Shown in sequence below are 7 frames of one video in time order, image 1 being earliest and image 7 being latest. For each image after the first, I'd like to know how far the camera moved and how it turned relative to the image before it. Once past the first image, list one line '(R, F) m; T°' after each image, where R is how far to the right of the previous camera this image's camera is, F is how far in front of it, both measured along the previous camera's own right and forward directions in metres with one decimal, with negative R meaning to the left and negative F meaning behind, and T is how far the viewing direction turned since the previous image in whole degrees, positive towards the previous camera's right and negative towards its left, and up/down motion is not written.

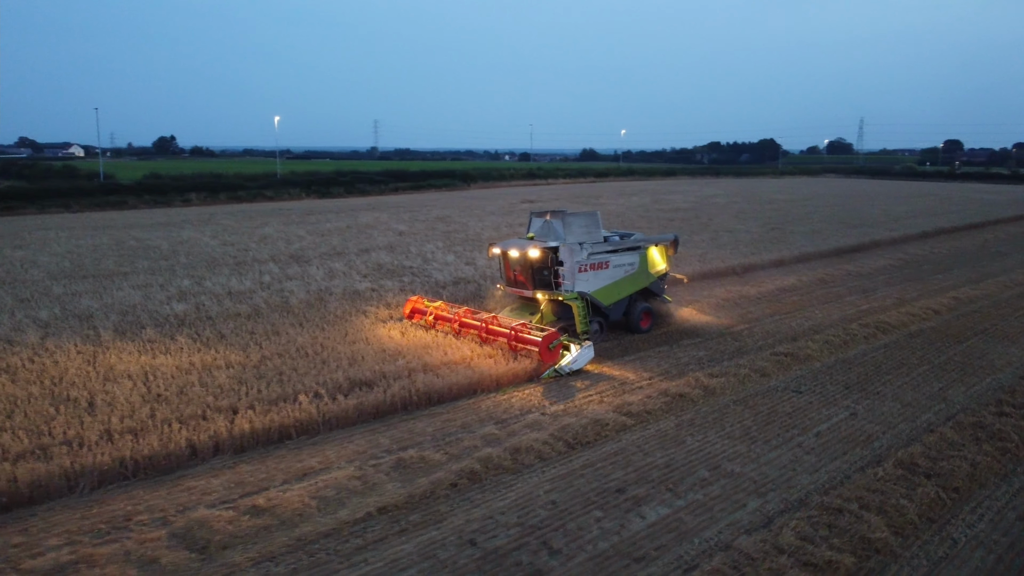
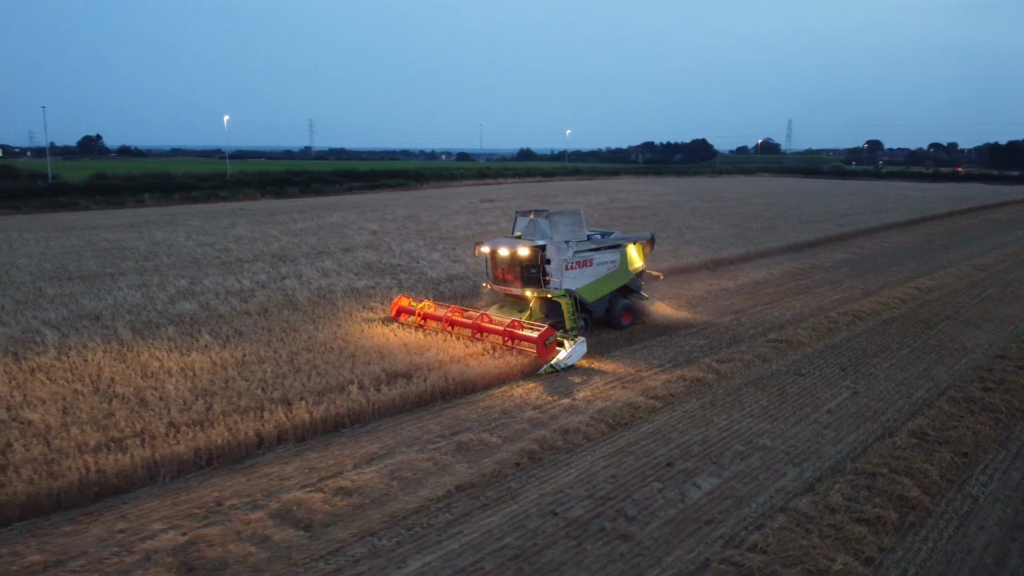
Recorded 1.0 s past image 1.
(-1.0, -0.4) m; +5°
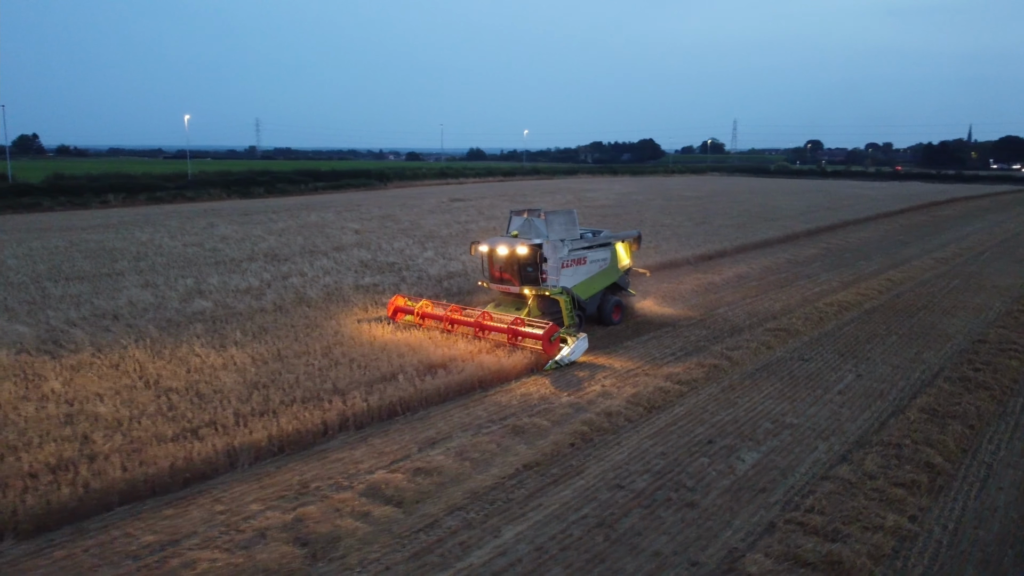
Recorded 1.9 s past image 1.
(-0.9, -0.4) m; +4°
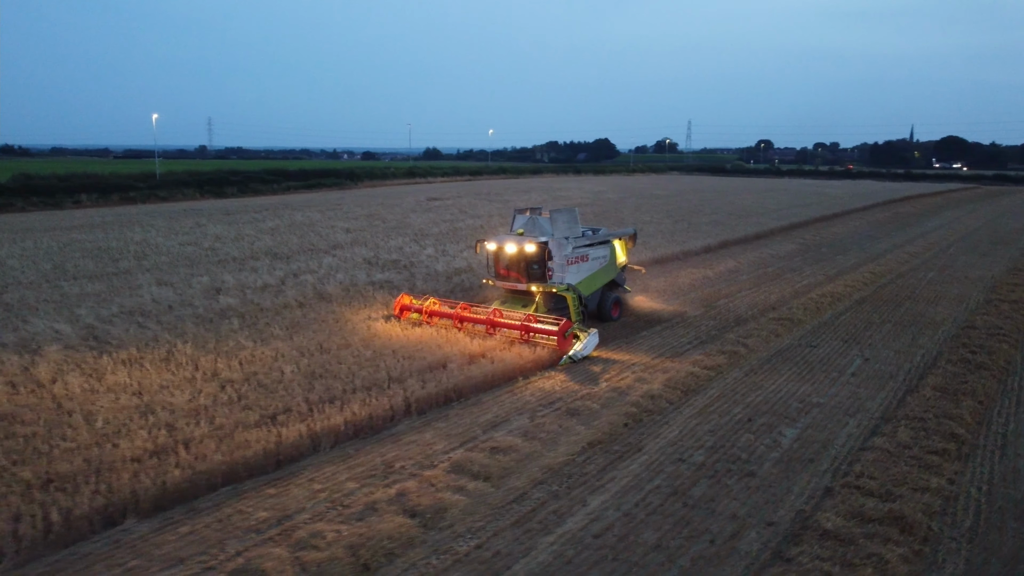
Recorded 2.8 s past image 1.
(-1.0, -0.4) m; +3°
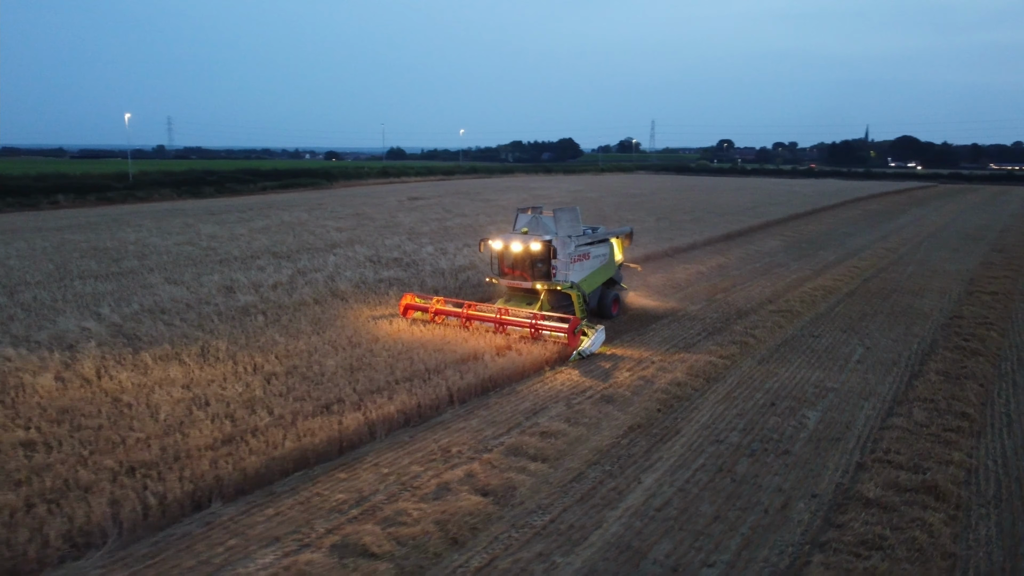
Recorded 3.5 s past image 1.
(-0.8, -0.4) m; +3°
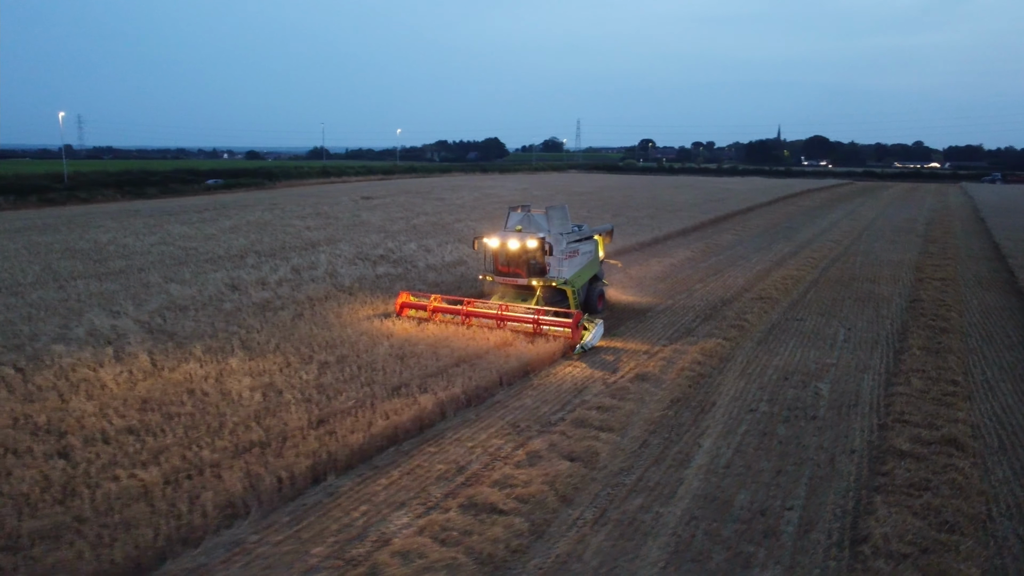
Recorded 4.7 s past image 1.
(-1.3, -0.6) m; +5°
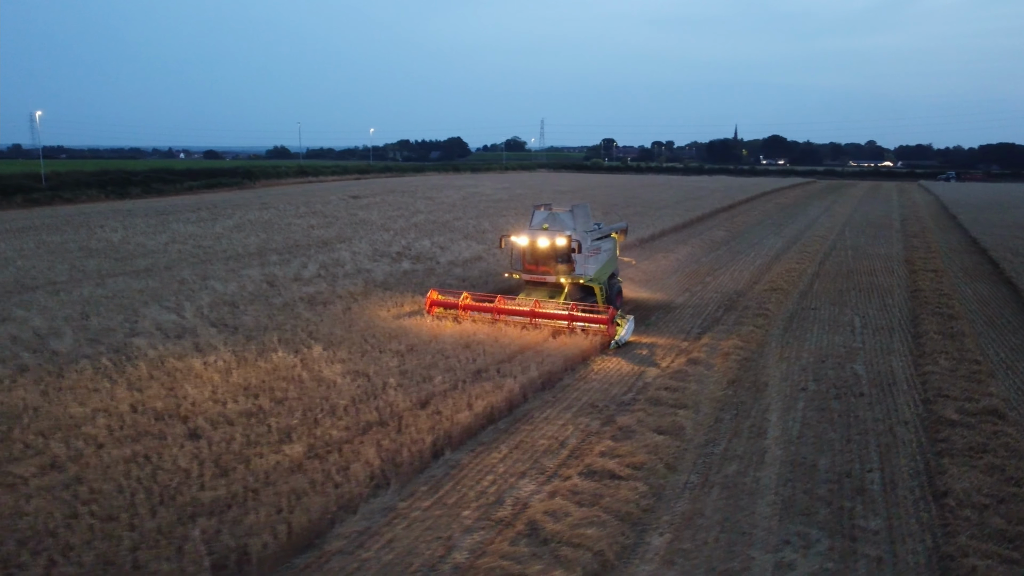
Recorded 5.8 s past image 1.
(-1.2, -0.5) m; +3°
